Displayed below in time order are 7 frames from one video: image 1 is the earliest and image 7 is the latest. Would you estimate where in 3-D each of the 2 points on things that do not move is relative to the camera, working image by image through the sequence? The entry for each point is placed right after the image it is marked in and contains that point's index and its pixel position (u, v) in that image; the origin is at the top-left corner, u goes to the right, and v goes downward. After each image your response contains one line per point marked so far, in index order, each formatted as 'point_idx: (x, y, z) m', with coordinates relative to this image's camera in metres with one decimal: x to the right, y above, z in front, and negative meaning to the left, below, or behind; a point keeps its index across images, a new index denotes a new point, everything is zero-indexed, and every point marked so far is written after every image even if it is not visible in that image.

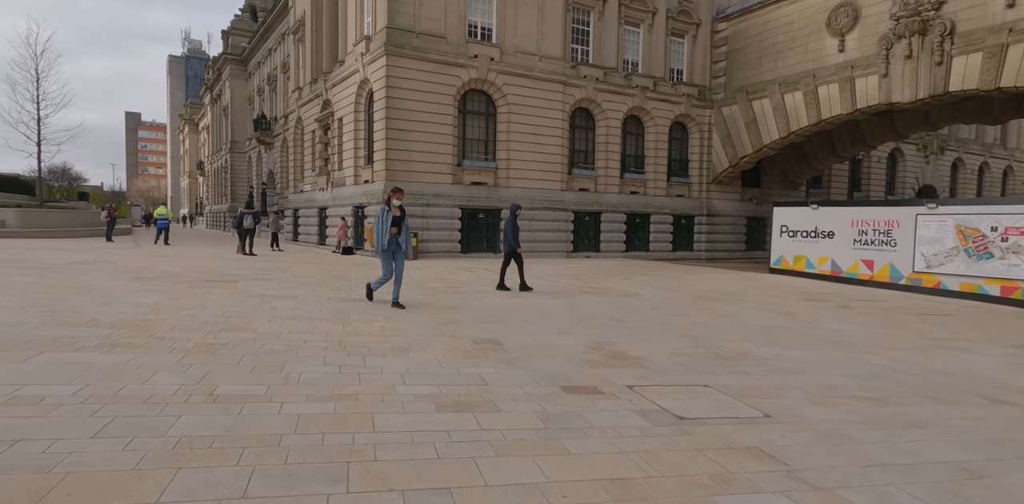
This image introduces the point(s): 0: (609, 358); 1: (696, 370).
0: (+0.9, -1.0, +5.7) m
1: (+1.7, -1.0, +5.5) m
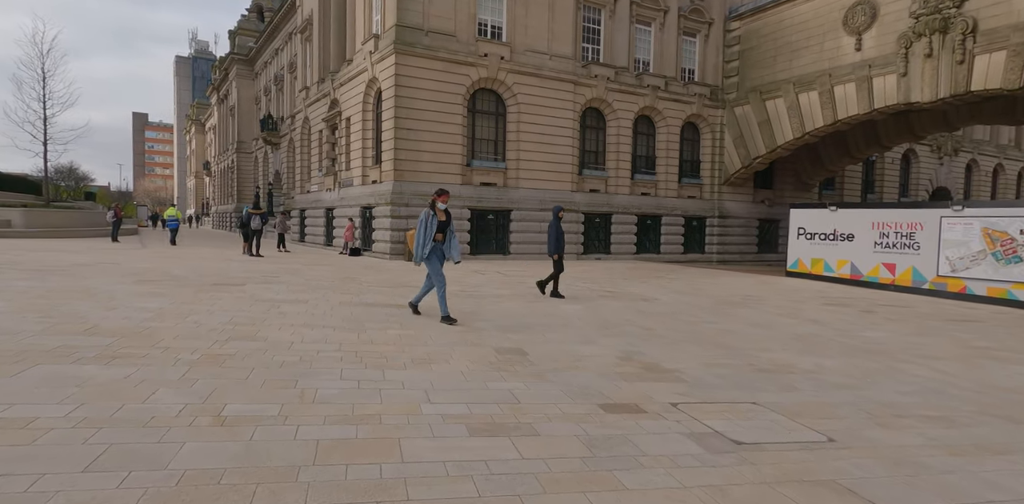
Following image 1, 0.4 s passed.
0: (+1.1, -1.0, +5.3) m
1: (+1.9, -1.1, +5.1) m
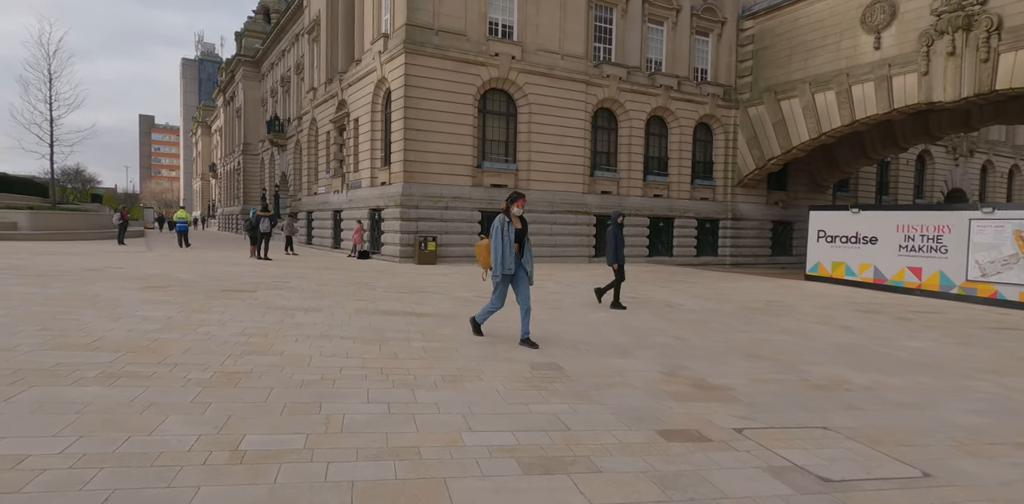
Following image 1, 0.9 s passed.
0: (+1.4, -1.1, +4.9) m
1: (+2.2, -1.1, +4.6) m
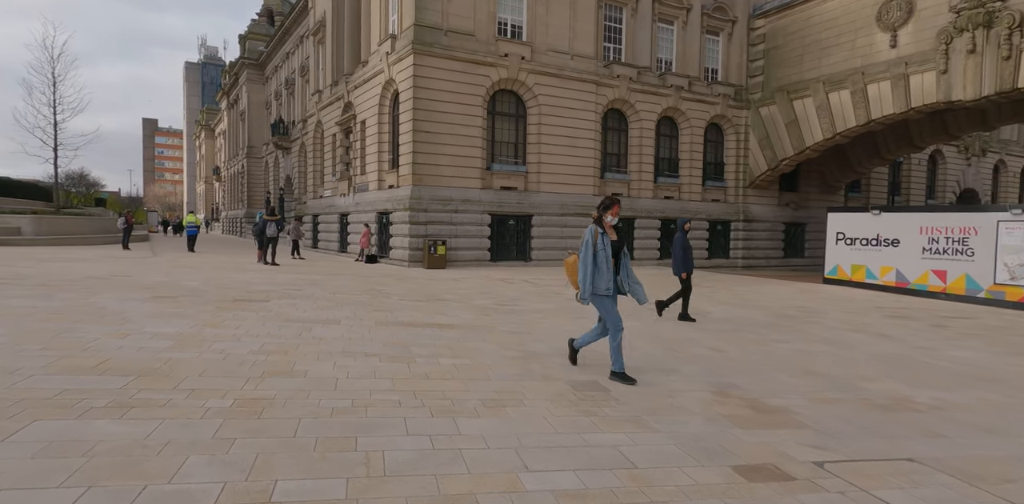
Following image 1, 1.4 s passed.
0: (+1.7, -1.2, +4.5) m
1: (+2.5, -1.2, +4.2) m
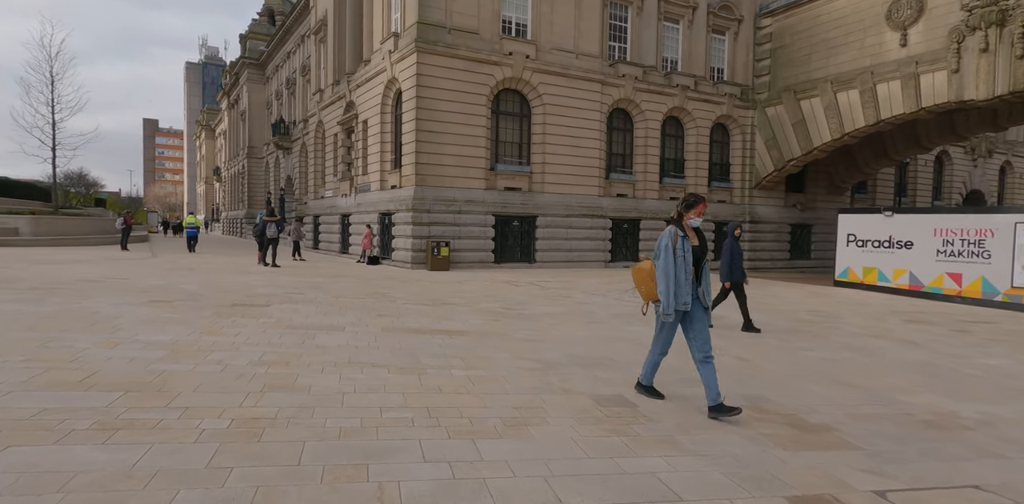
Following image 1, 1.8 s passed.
0: (+1.9, -1.2, +4.1) m
1: (+2.6, -1.2, +3.9) m
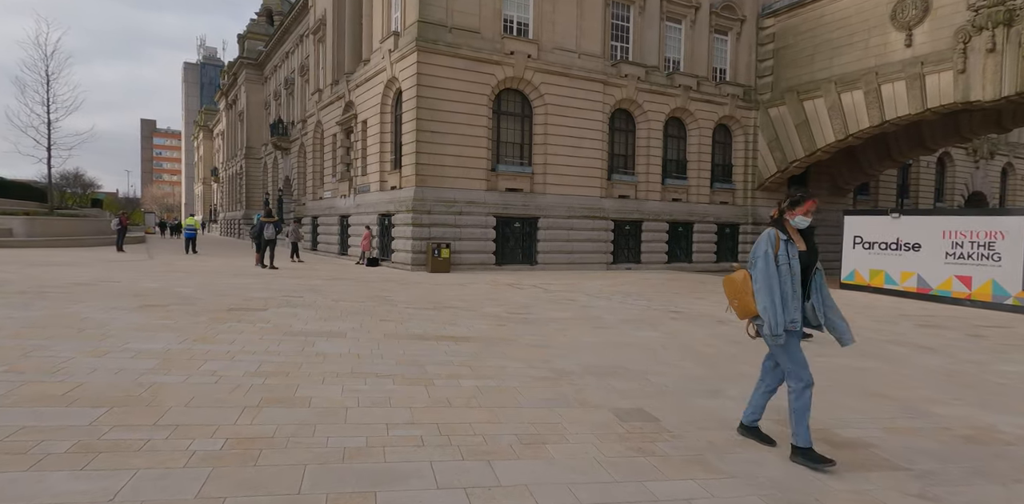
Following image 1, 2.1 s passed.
0: (+2.0, -1.2, +3.8) m
1: (+2.7, -1.3, +3.6) m
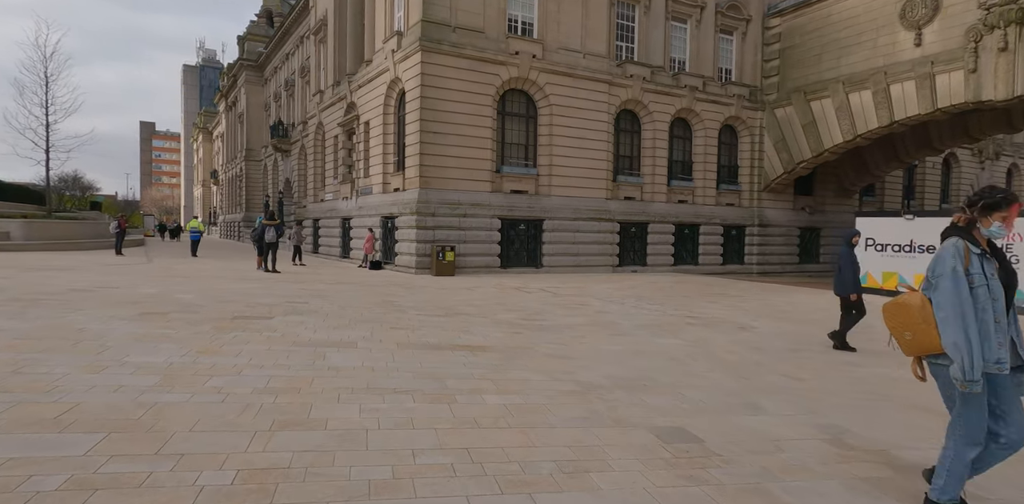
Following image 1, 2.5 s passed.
0: (+2.2, -1.3, +3.5) m
1: (+2.9, -1.3, +3.3) m
